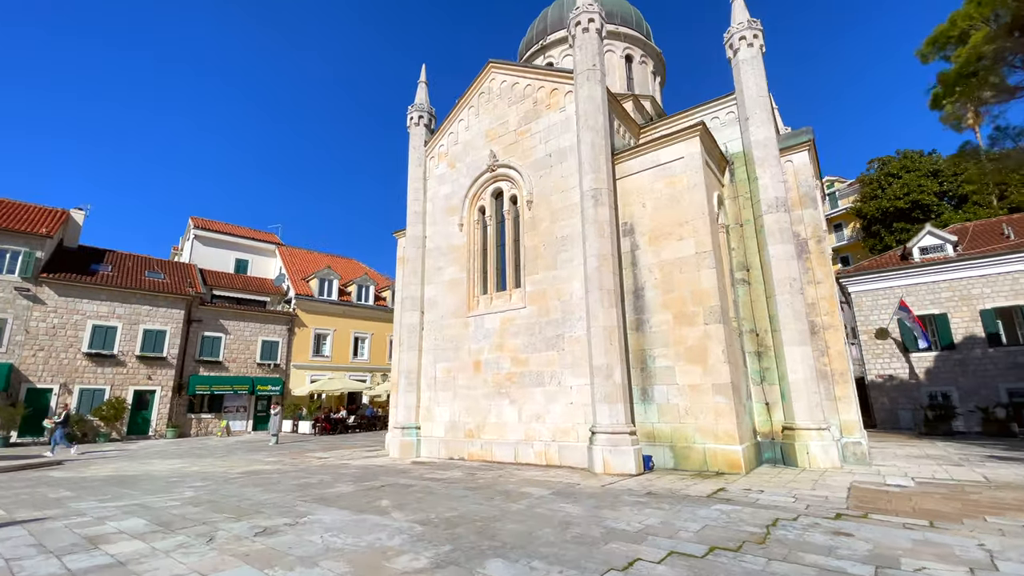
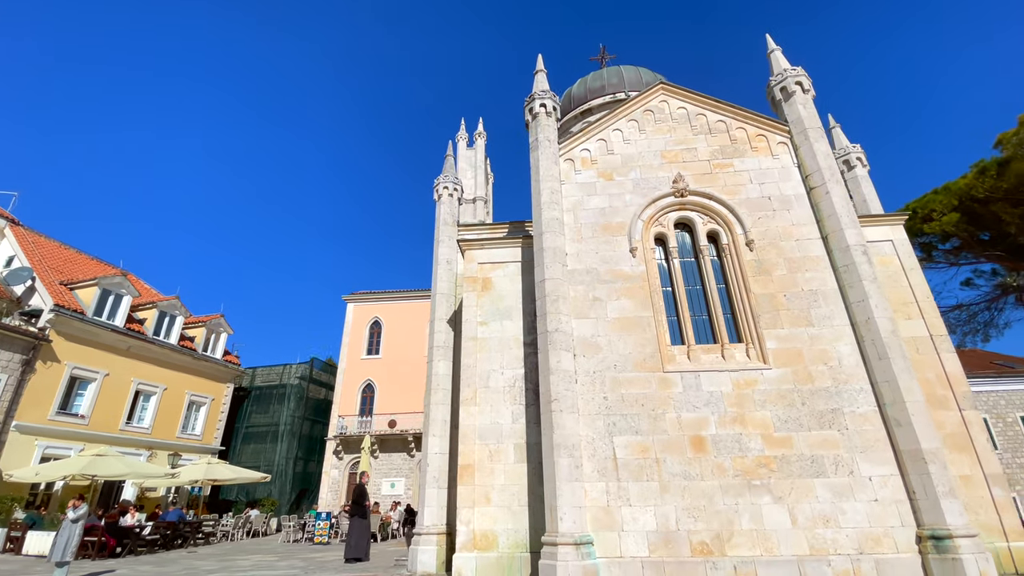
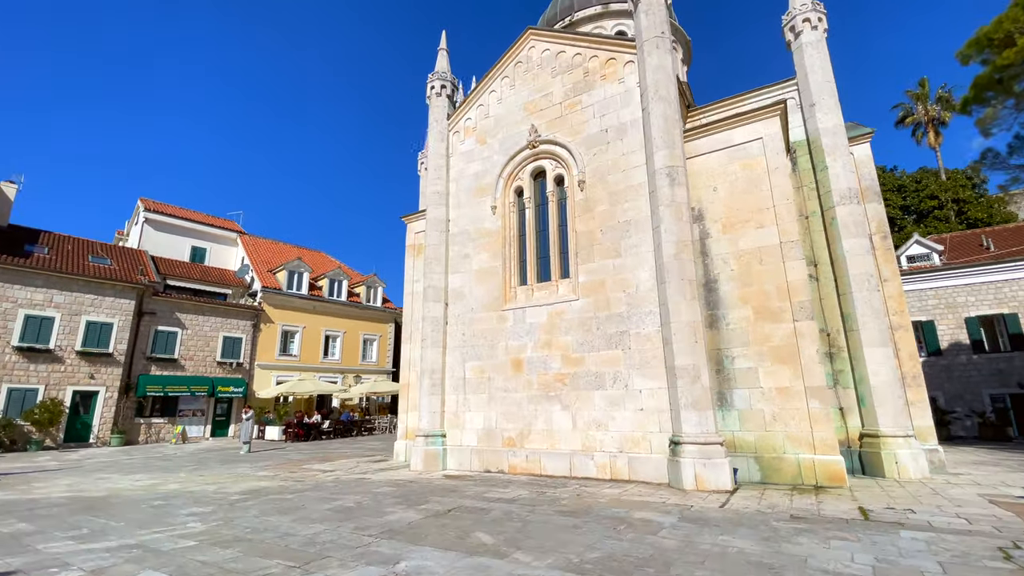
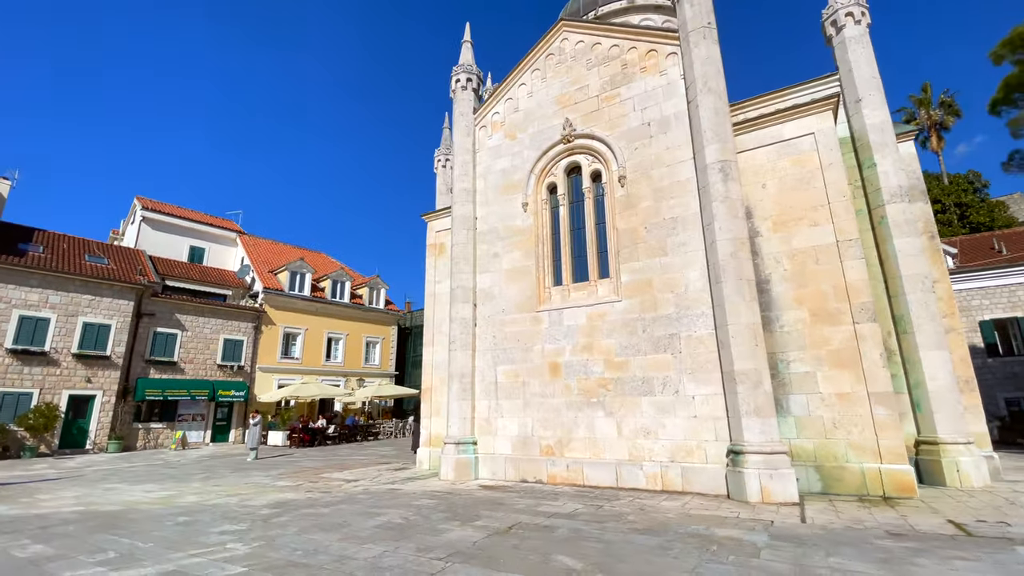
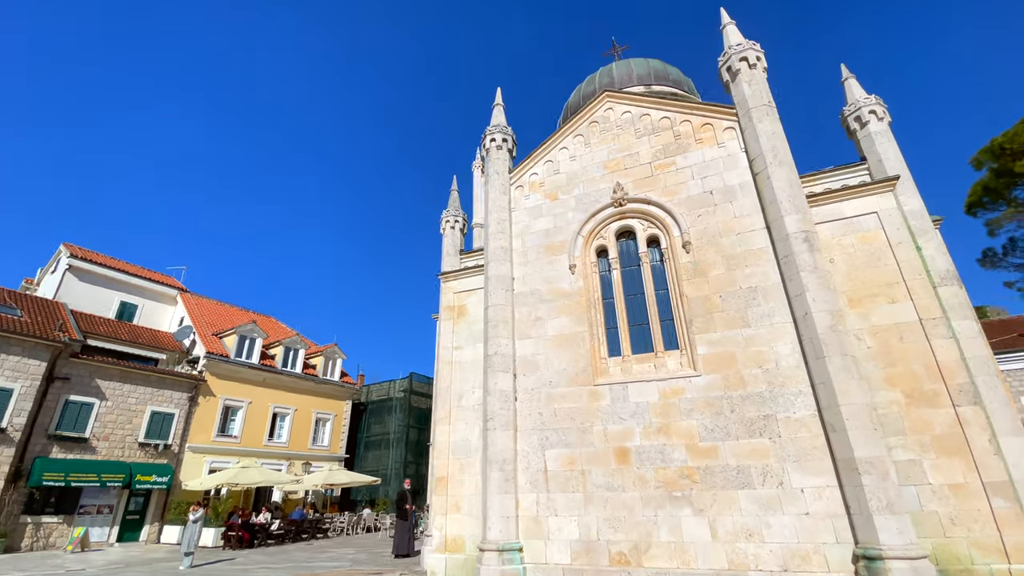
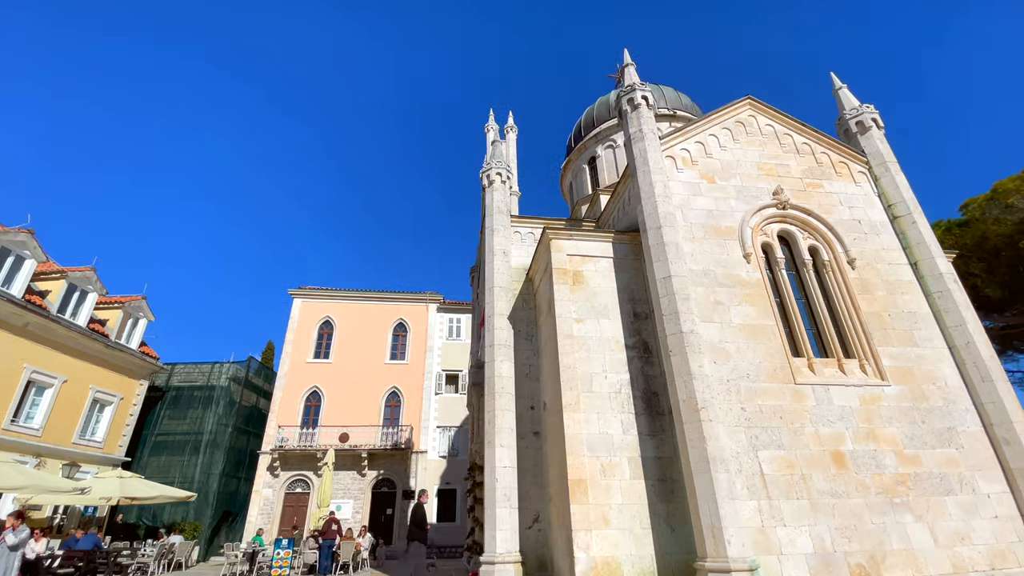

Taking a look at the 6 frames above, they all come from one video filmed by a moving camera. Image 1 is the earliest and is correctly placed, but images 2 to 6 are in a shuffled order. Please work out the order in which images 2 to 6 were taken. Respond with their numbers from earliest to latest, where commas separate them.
3, 4, 5, 2, 6
